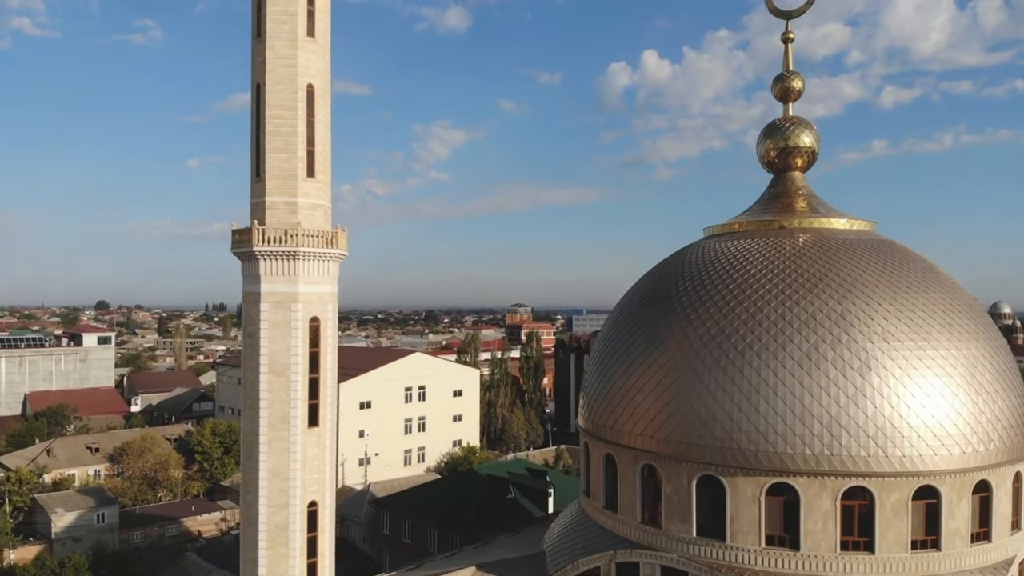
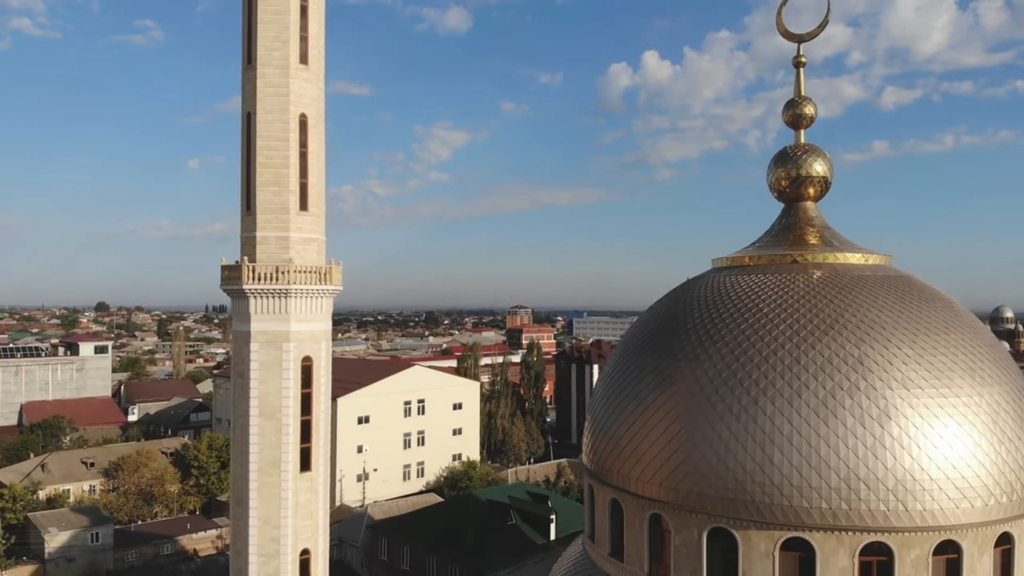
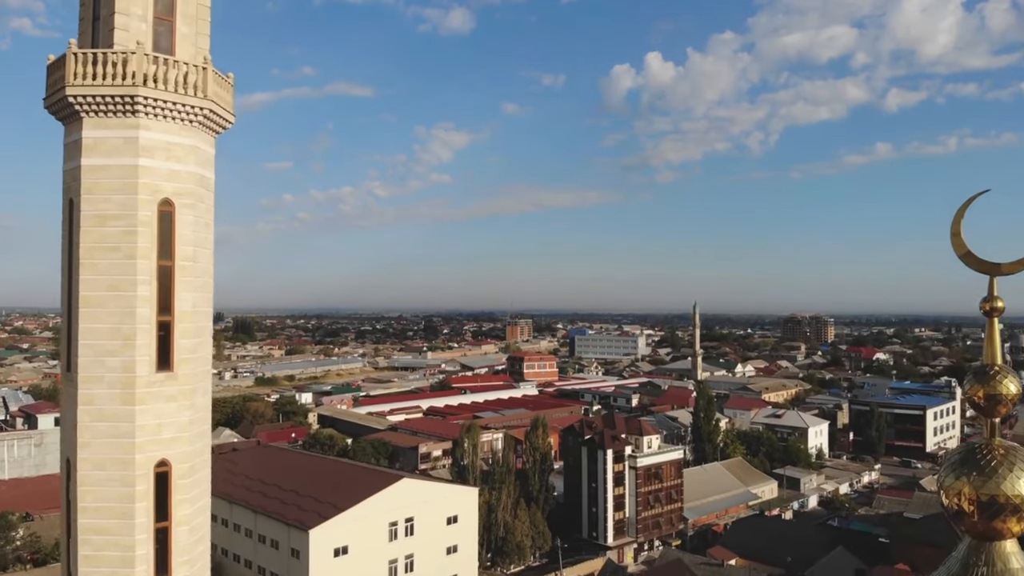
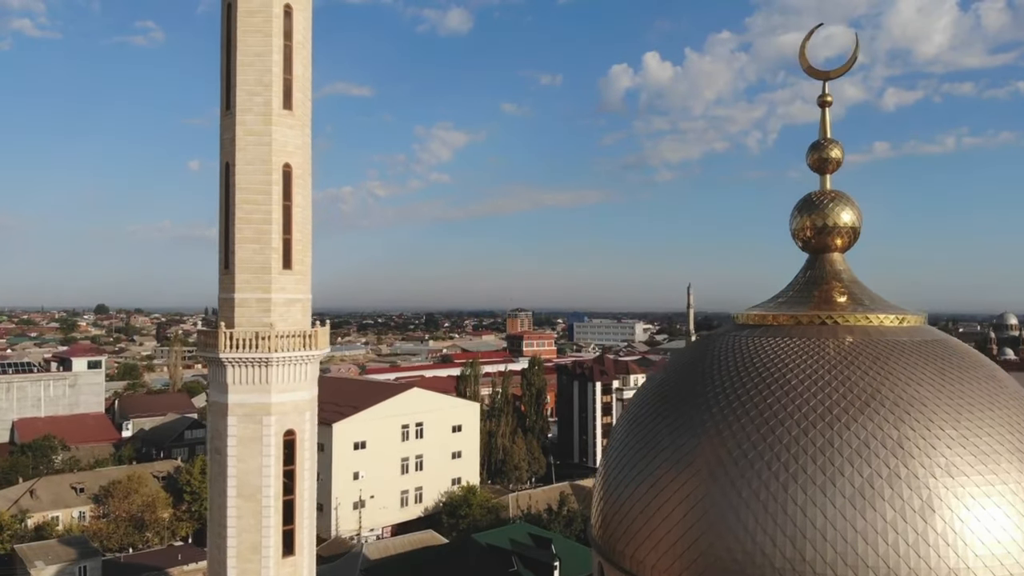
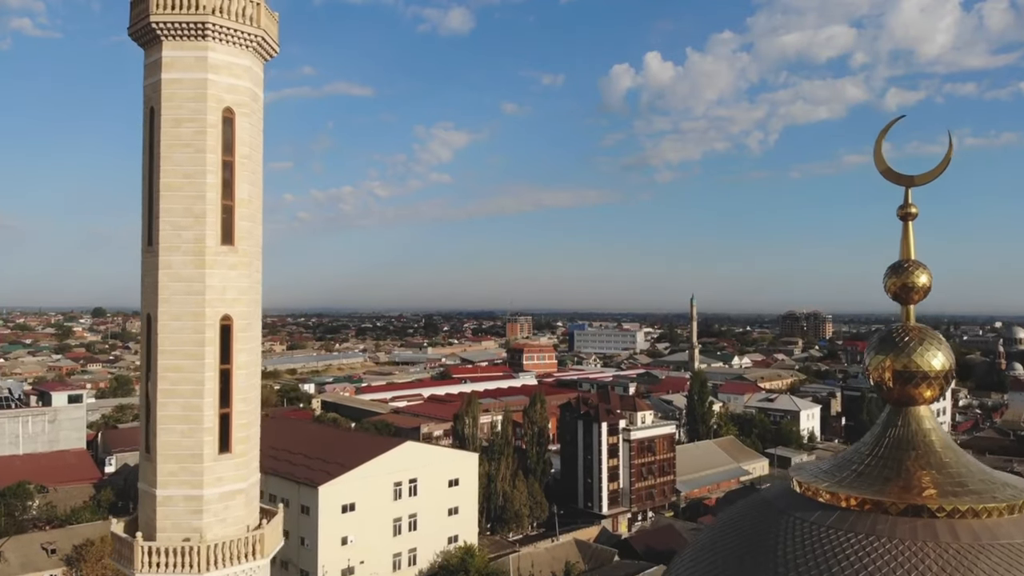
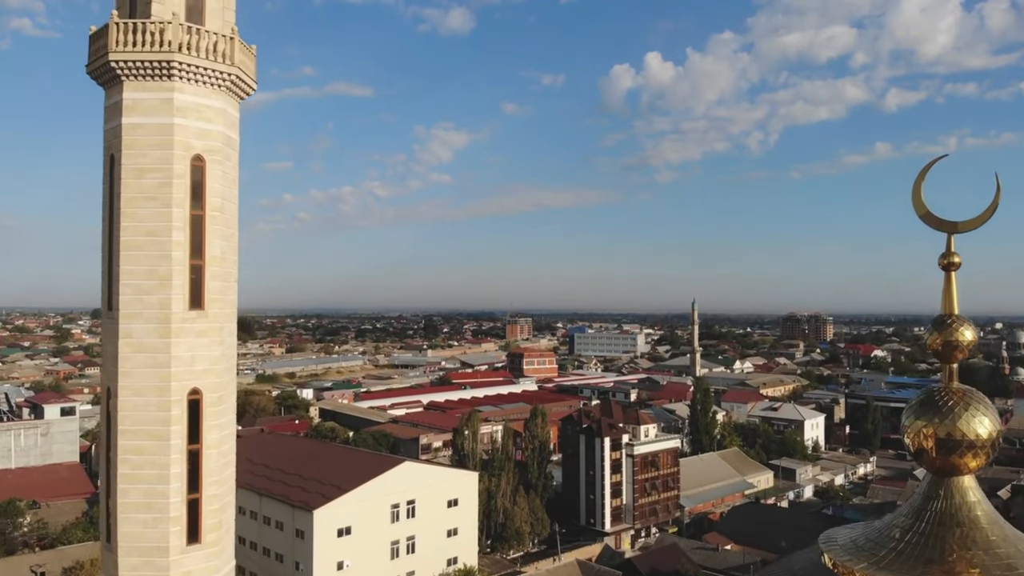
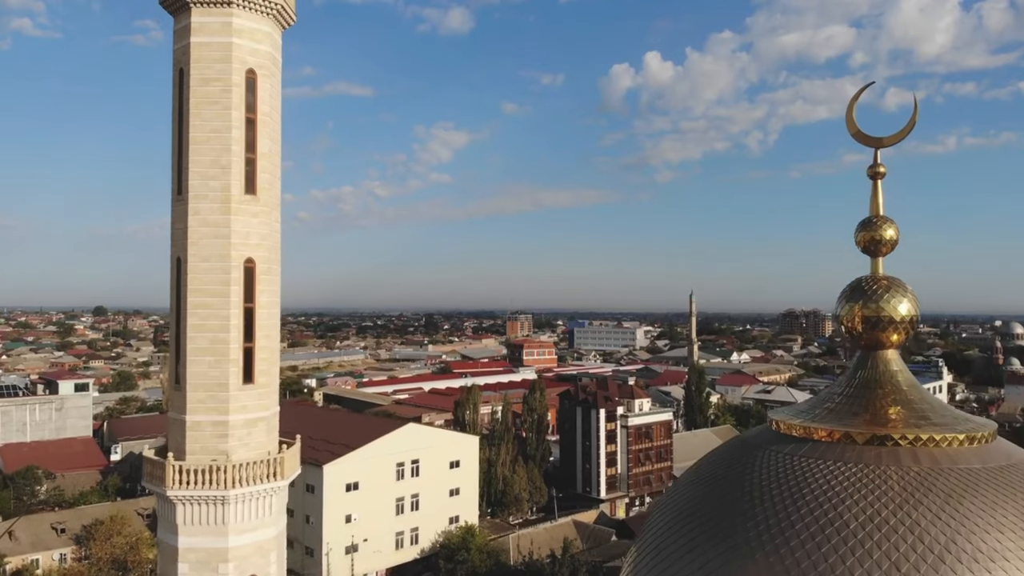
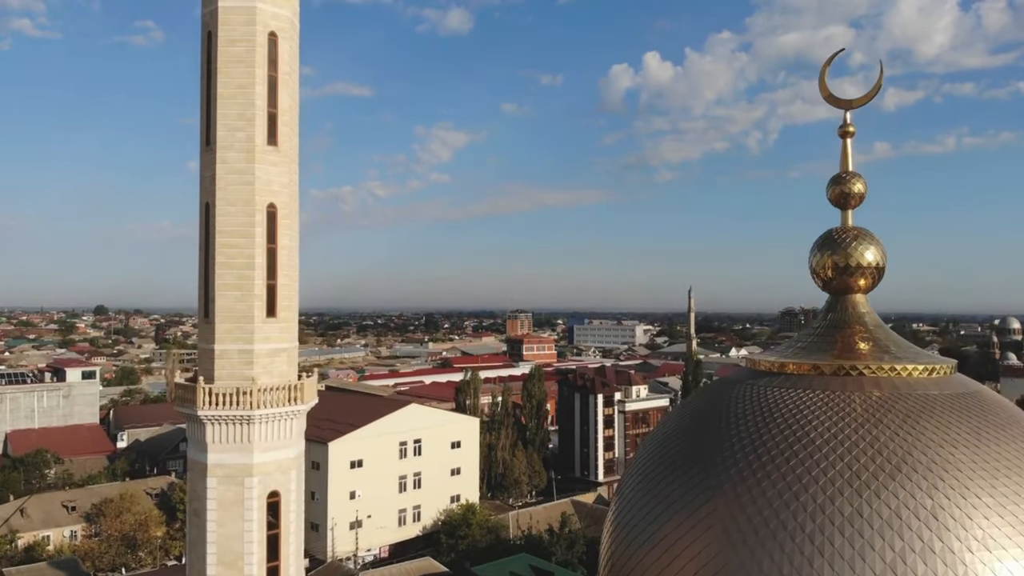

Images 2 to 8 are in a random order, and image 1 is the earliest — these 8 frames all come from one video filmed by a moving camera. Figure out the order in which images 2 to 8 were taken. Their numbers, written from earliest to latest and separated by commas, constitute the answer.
2, 4, 8, 7, 5, 6, 3
